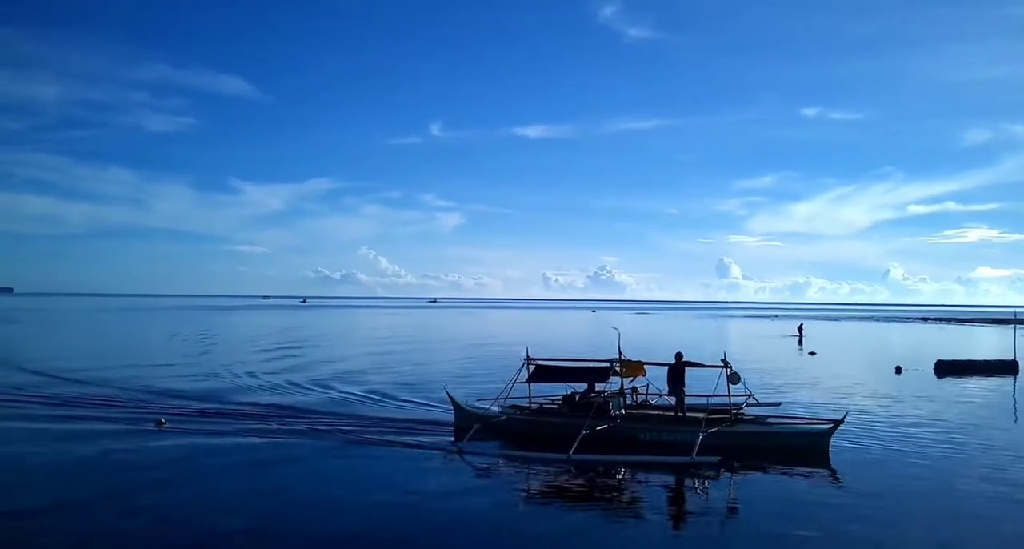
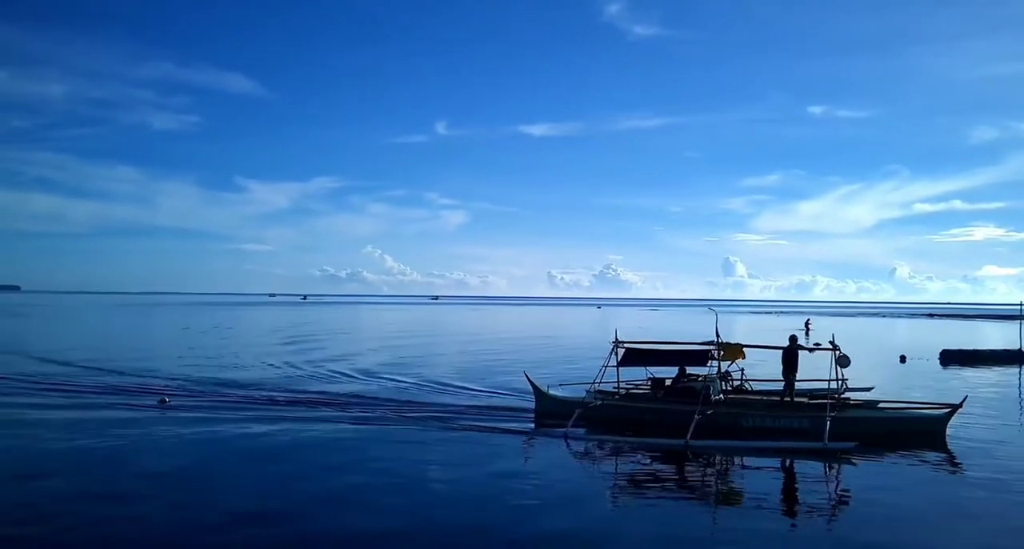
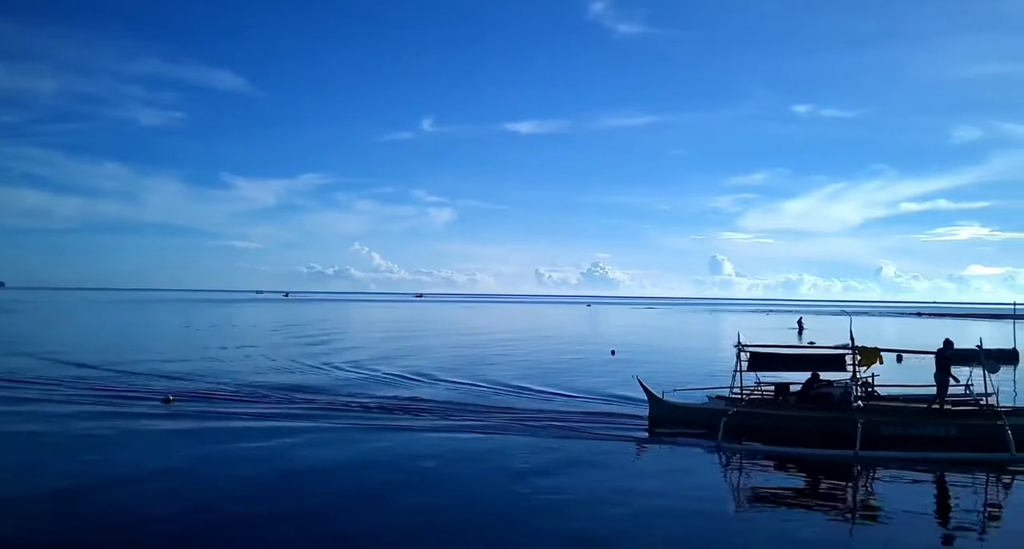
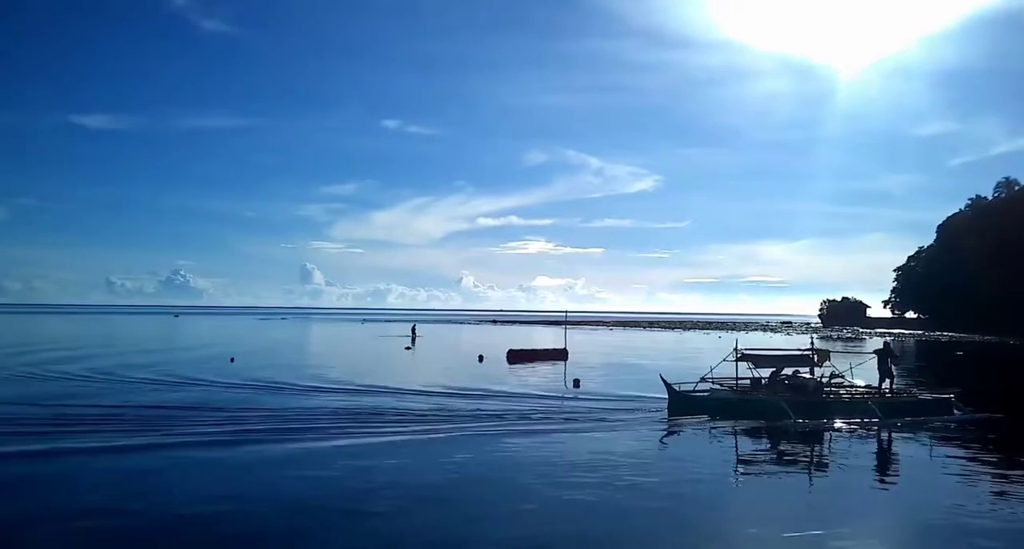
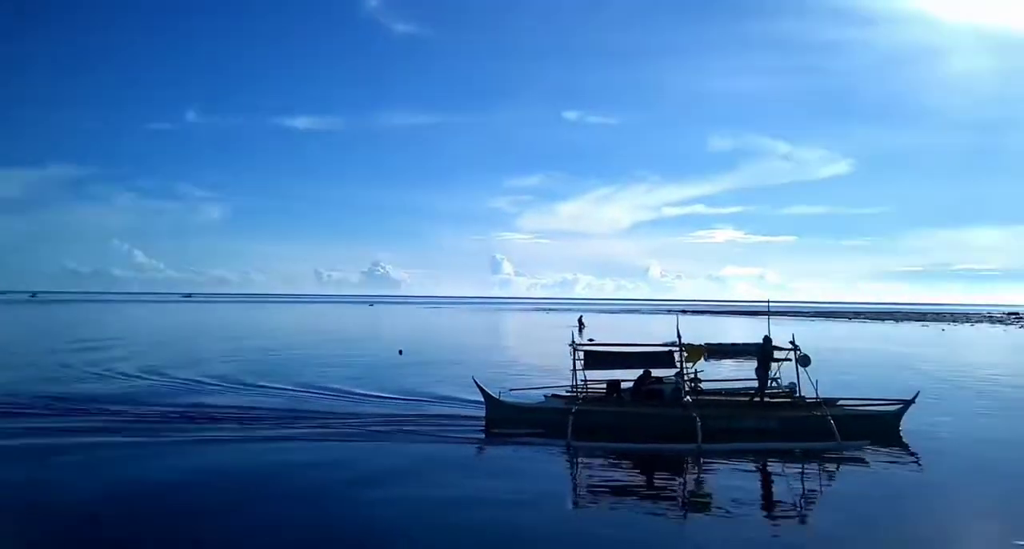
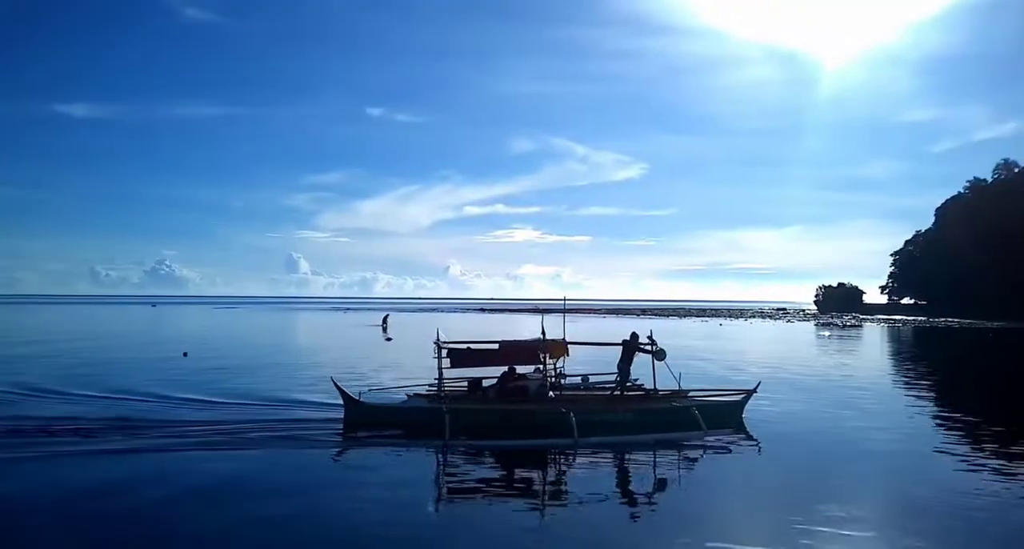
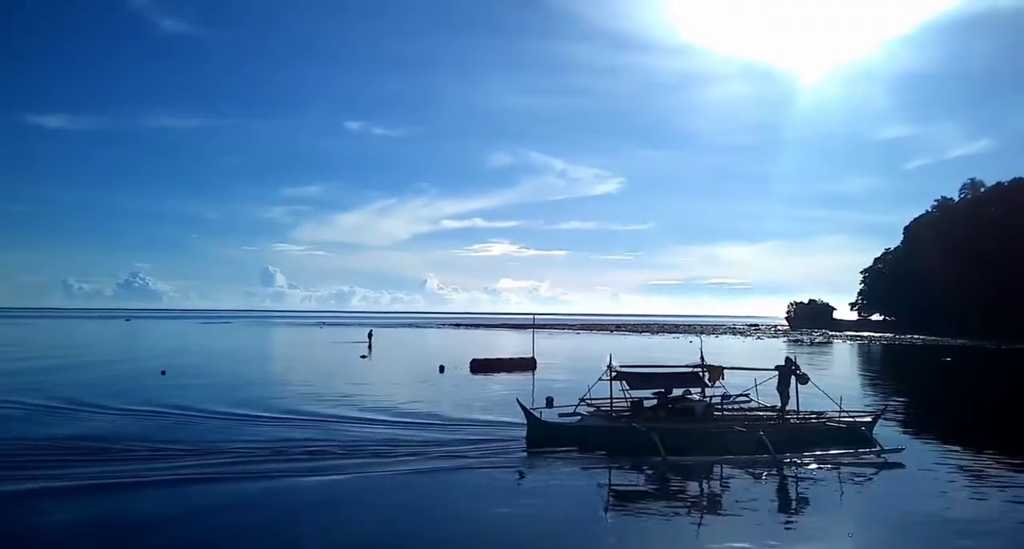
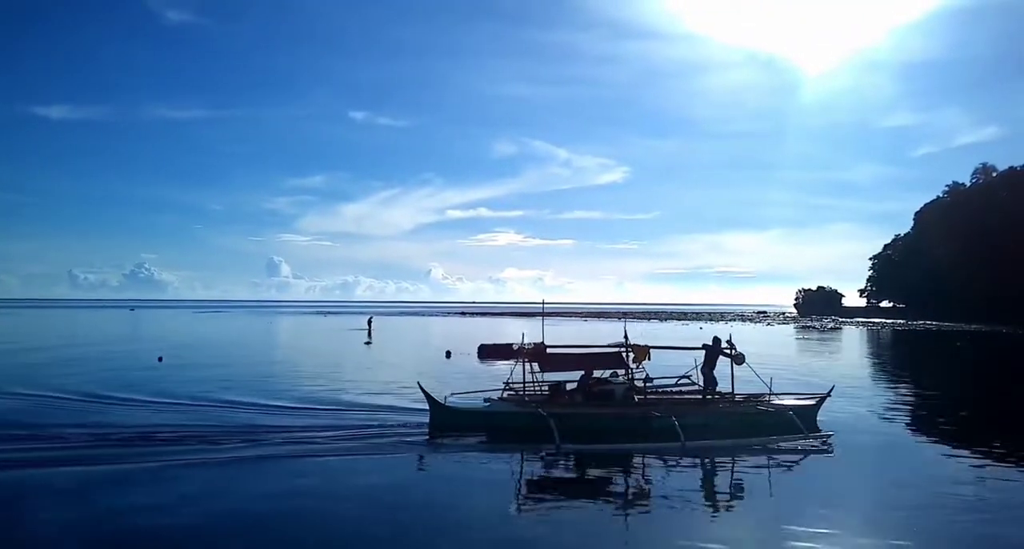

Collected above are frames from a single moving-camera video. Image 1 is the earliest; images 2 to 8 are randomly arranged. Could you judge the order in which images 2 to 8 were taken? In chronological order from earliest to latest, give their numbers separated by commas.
2, 3, 5, 6, 8, 7, 4
